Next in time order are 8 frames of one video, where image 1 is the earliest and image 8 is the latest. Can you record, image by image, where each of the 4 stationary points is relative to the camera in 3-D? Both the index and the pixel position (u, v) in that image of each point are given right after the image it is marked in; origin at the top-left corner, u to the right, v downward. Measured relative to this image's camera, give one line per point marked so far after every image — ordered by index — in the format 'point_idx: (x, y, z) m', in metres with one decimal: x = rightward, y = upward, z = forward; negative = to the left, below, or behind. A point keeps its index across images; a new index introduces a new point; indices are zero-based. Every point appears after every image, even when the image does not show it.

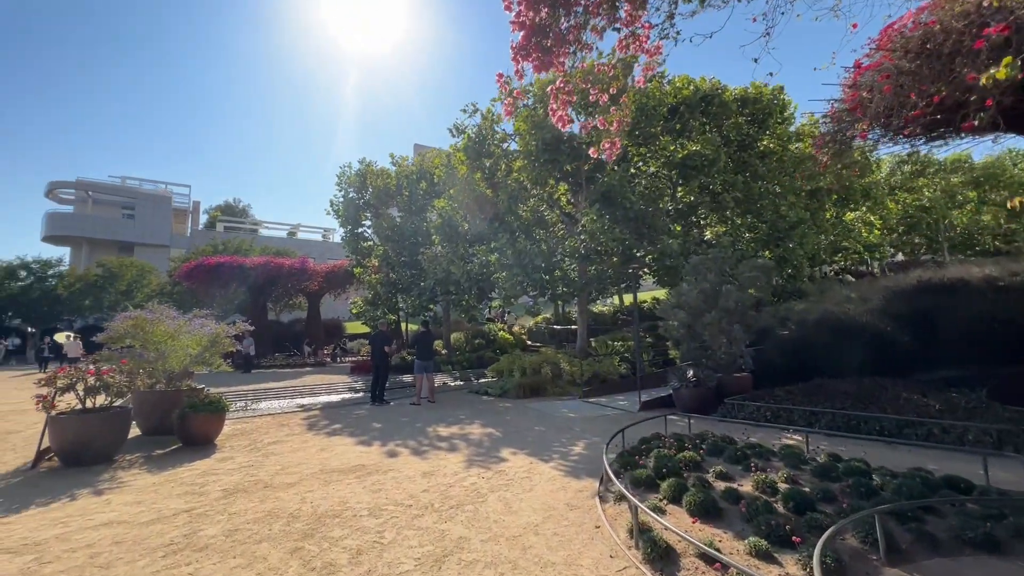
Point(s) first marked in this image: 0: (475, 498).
0: (-0.4, -2.3, +5.3) m
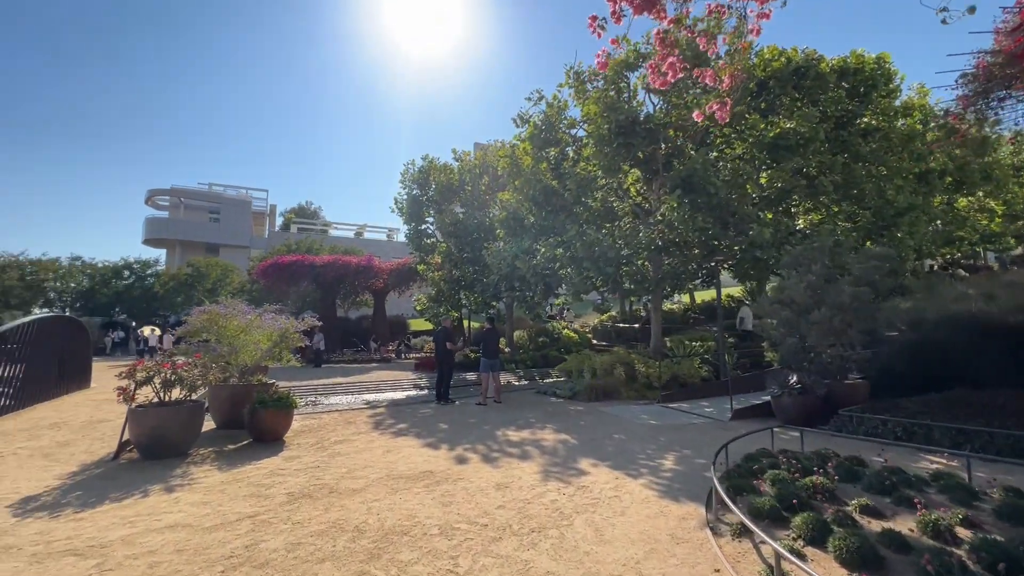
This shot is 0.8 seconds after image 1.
0: (+0.5, -2.2, +4.6) m
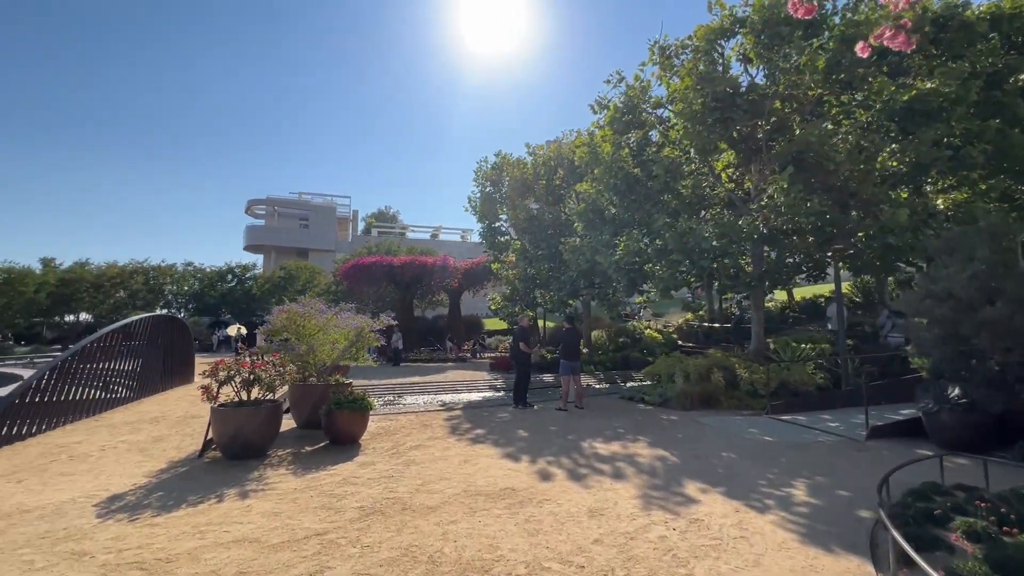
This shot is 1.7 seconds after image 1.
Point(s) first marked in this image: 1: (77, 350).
0: (+1.3, -2.2, +3.7) m
1: (-8.8, -1.2, +9.6) m
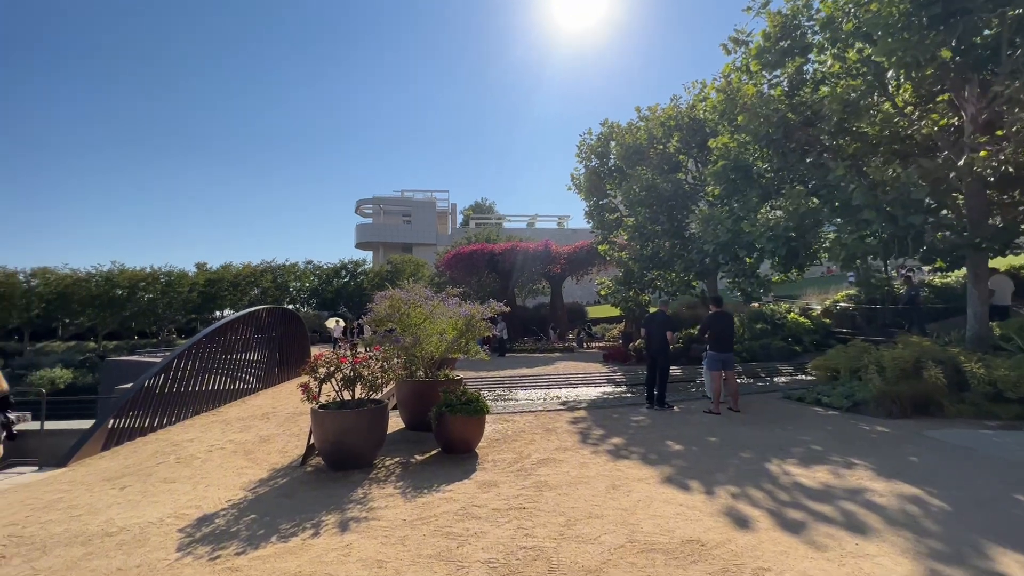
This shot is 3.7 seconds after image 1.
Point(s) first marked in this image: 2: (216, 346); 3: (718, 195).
0: (+2.4, -1.9, +1.7) m
1: (-6.3, -1.1, +9.6) m
2: (-6.4, -1.3, +10.3) m
3: (+5.1, +2.3, +11.6) m
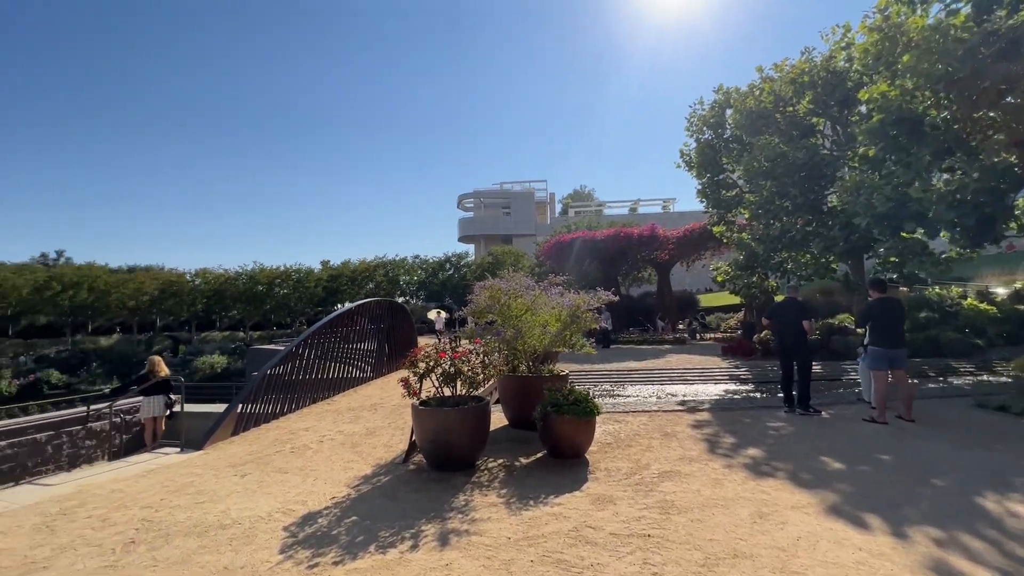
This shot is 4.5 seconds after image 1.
0: (+2.7, -1.8, +0.6) m
1: (-4.2, -1.0, +10.0) m
2: (-4.1, -1.1, +10.7) m
3: (+7.3, +2.7, +9.6) m
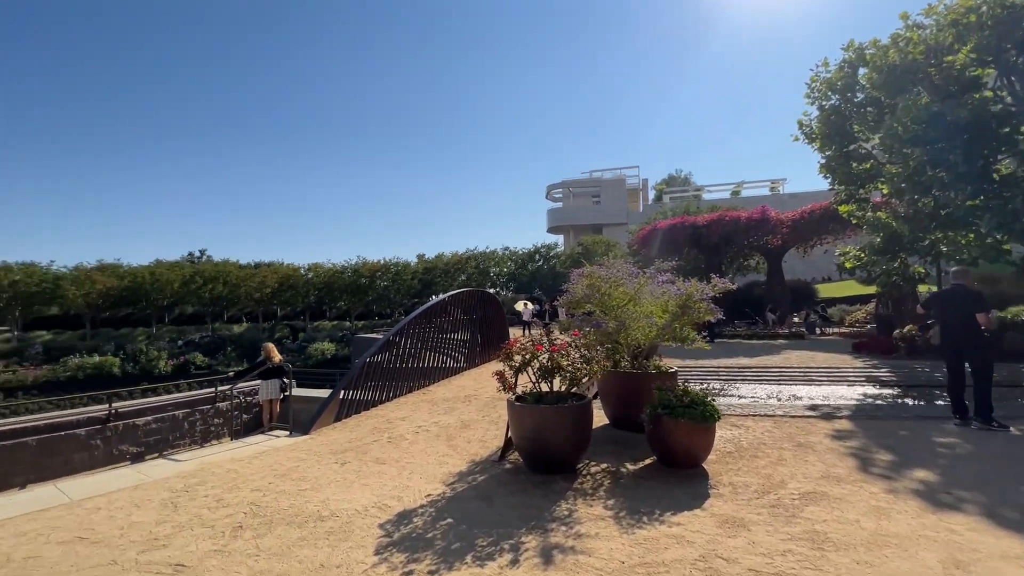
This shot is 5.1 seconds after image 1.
0: (+2.8, -1.7, -0.4) m
1: (-2.2, -0.7, +10.1) m
2: (-2.0, -0.9, +10.8) m
3: (+9.0, +2.9, +7.5) m
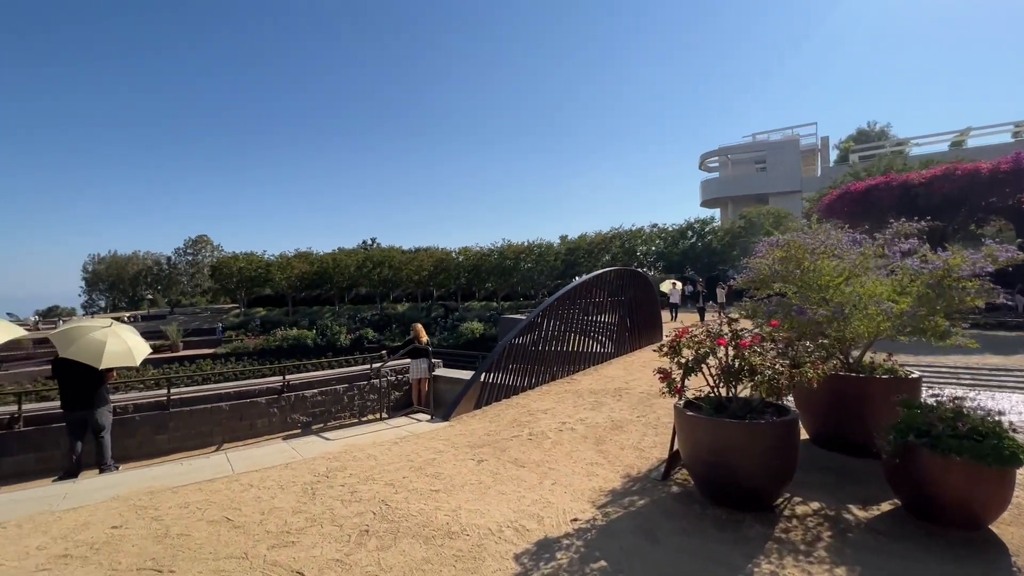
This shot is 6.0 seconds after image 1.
0: (+2.5, -1.7, -2.2) m
1: (+0.8, -0.3, +9.3) m
2: (+1.2, -0.5, +9.9) m
3: (+10.7, +3.2, +3.4) m
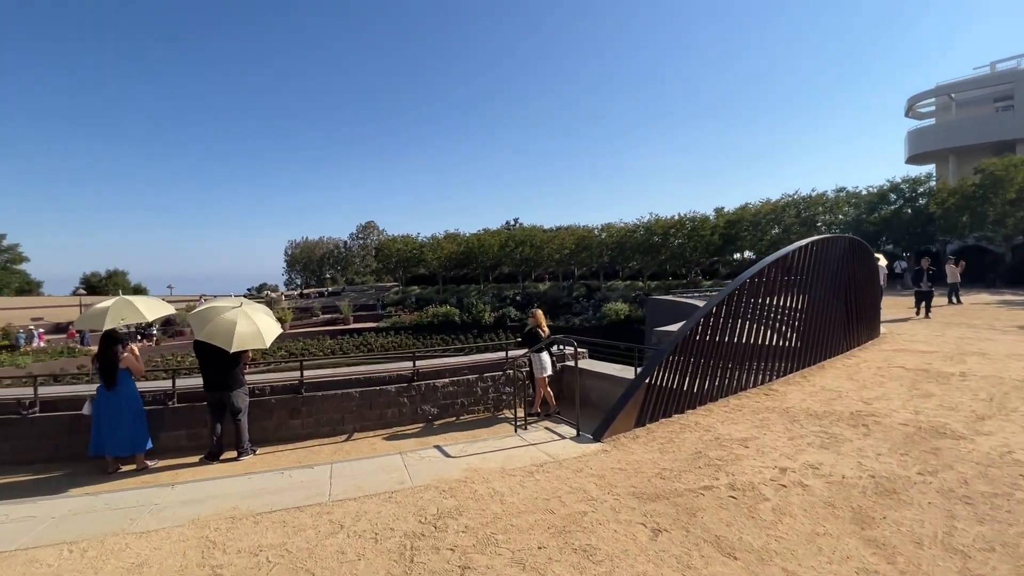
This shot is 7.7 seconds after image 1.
0: (+1.6, -1.8, -4.5) m
1: (+3.3, 0.0, +6.9) m
2: (+3.9, -0.1, +7.3) m
3: (+11.0, +3.3, -1.8) m
